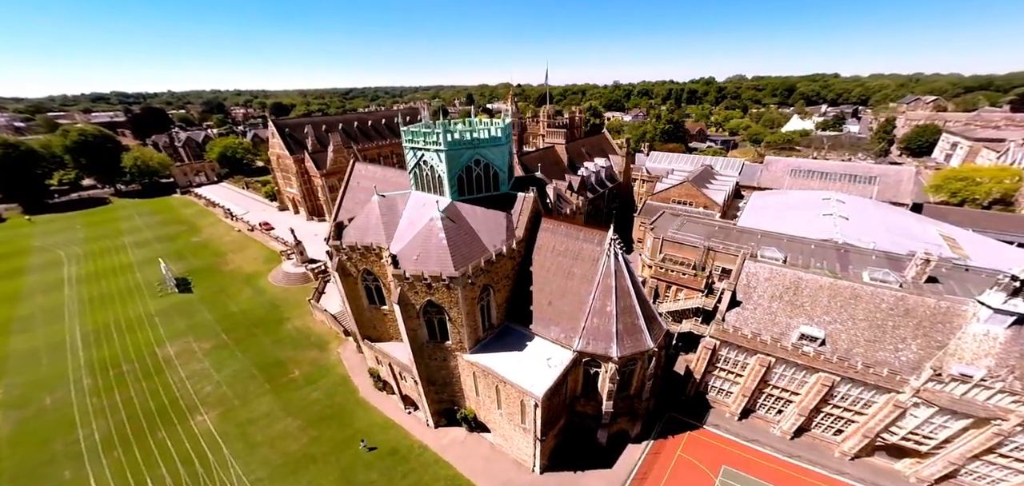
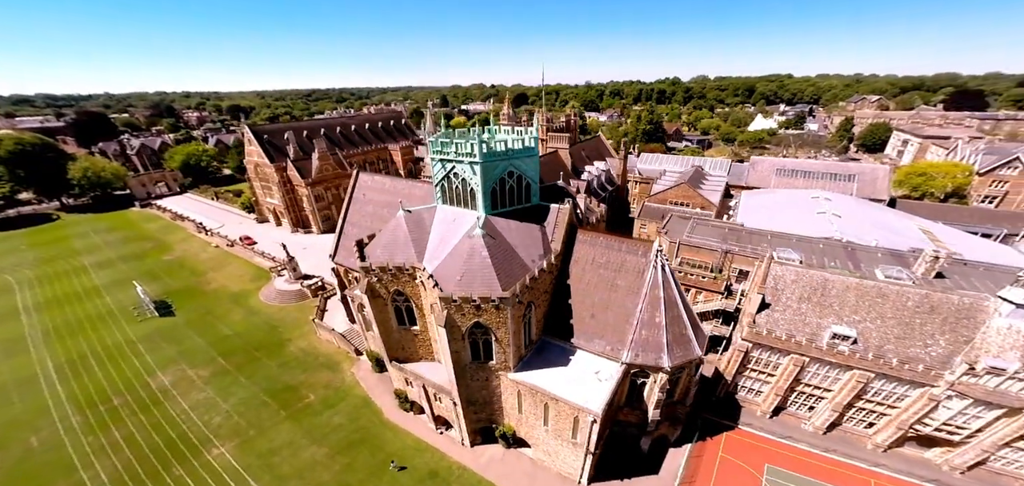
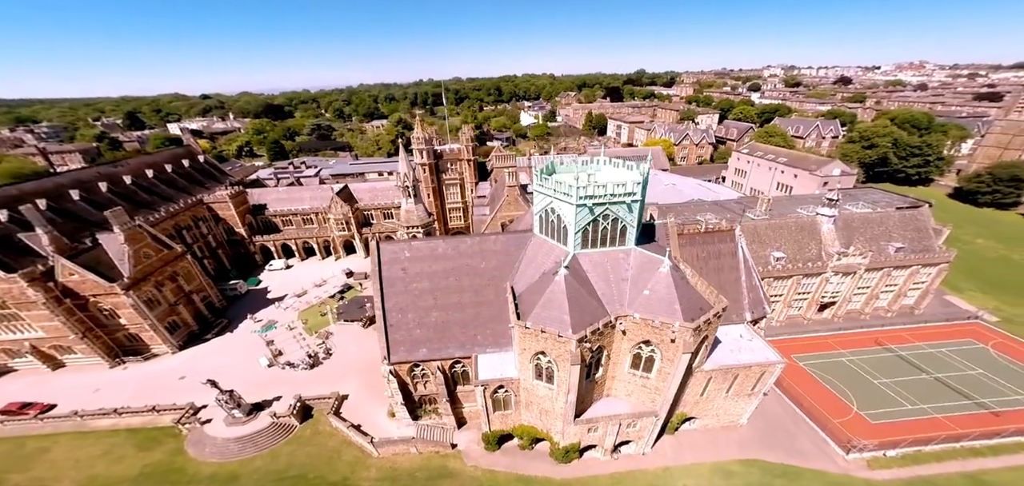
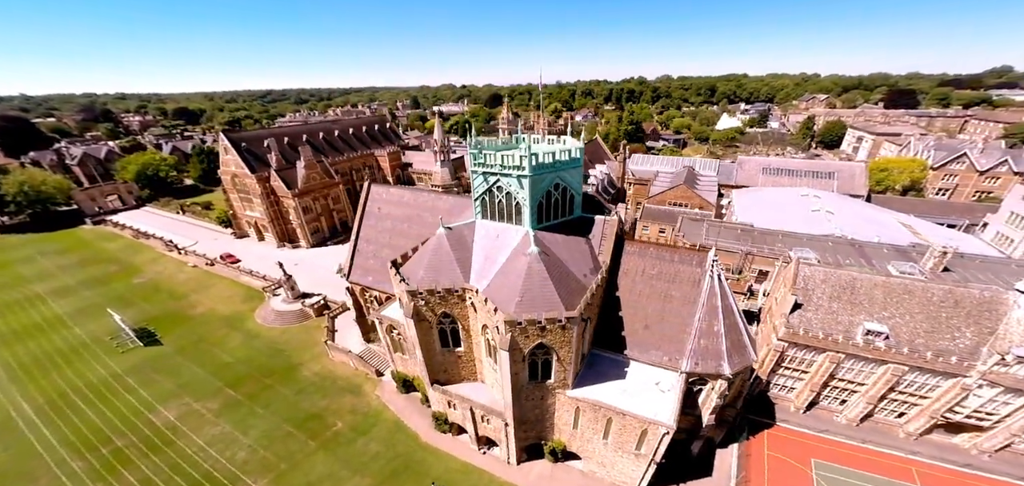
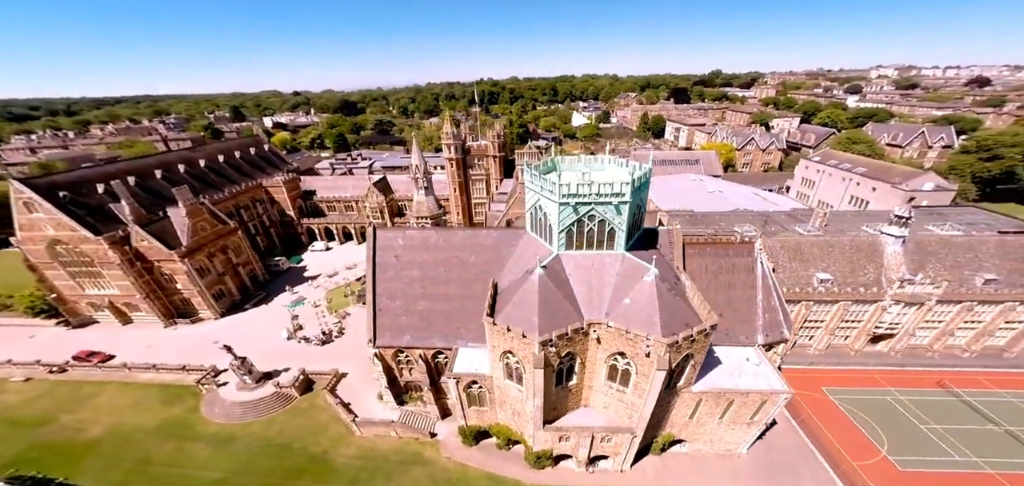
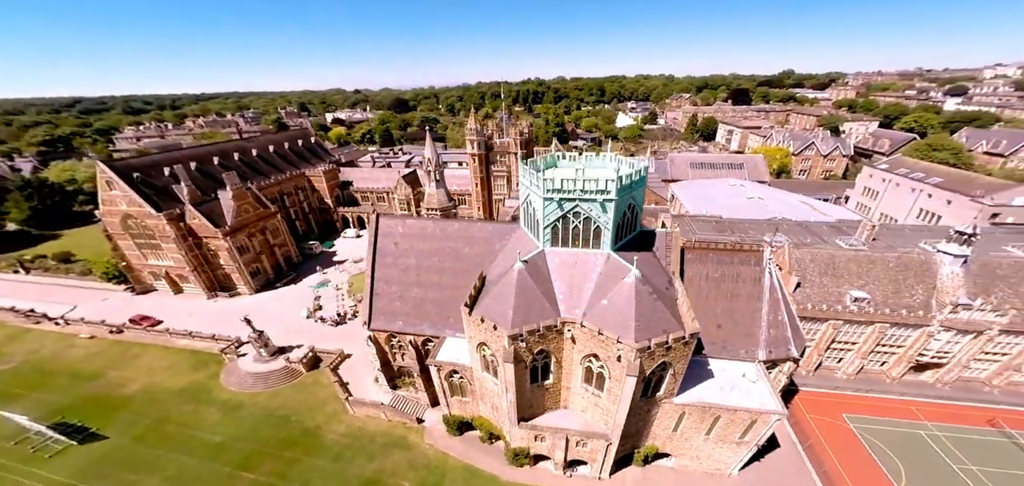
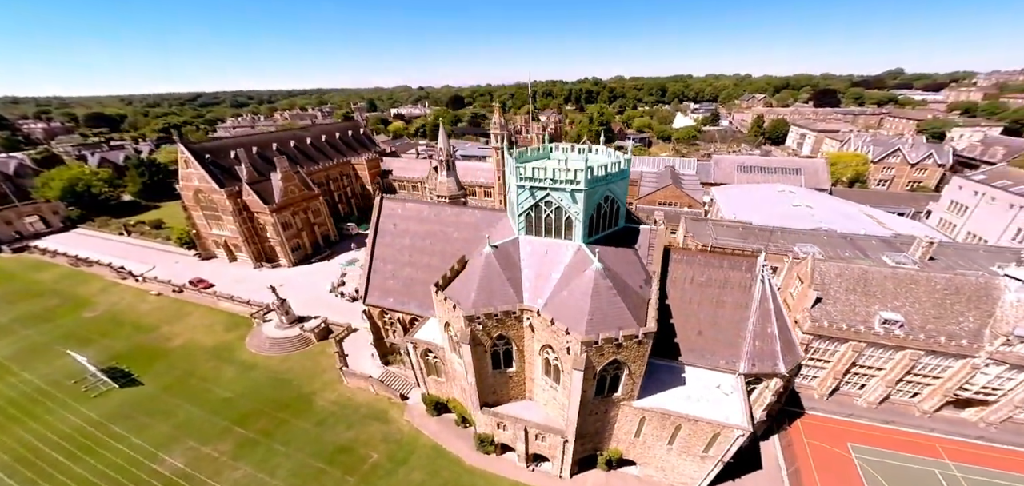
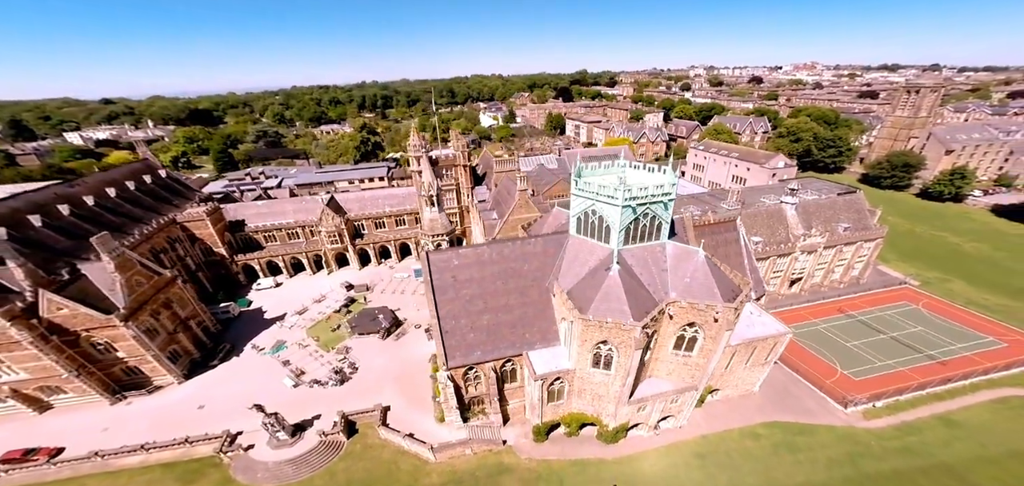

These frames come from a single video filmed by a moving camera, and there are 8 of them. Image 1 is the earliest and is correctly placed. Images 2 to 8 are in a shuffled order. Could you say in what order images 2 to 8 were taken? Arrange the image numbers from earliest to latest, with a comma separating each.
2, 4, 7, 6, 5, 3, 8
